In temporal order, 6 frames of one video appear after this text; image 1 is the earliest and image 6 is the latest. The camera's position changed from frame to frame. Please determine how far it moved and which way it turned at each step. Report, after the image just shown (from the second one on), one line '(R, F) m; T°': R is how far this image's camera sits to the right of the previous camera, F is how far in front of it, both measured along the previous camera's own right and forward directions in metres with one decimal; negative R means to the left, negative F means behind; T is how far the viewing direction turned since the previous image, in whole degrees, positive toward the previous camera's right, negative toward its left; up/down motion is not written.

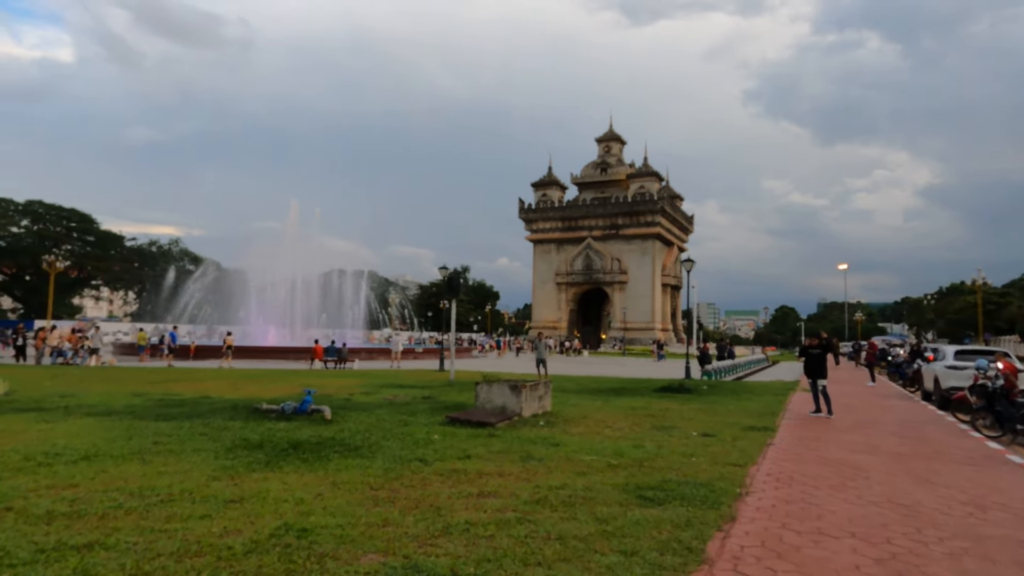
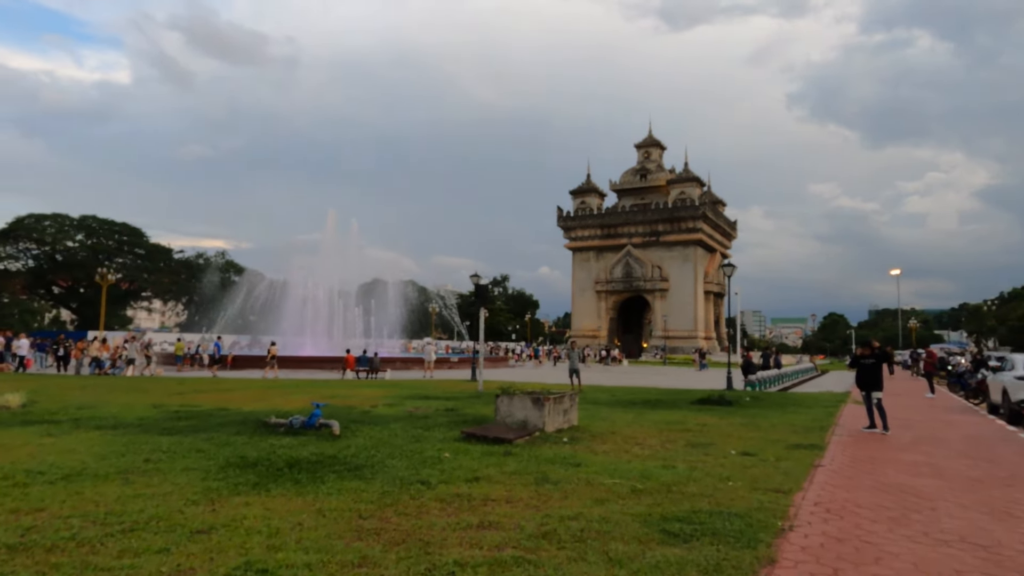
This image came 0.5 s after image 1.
(+0.3, +0.8) m; -4°
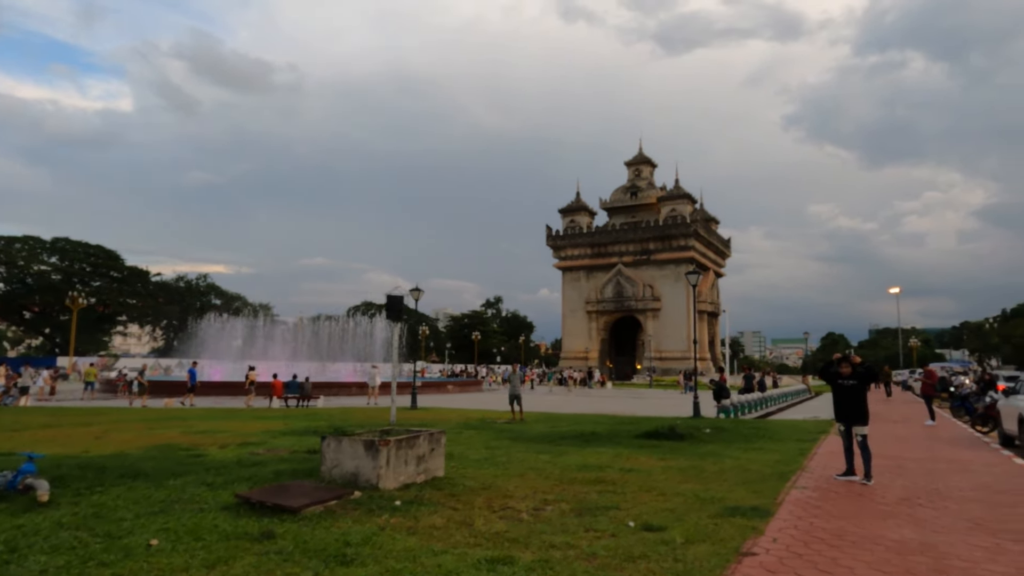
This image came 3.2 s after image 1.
(+2.1, +3.2) m; 0°
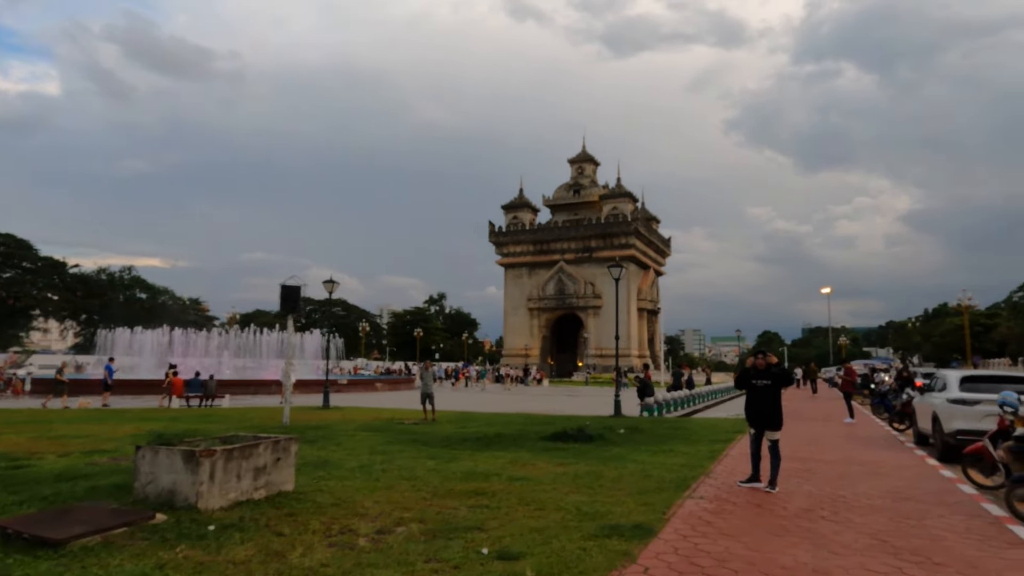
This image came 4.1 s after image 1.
(+0.9, +1.1) m; +5°
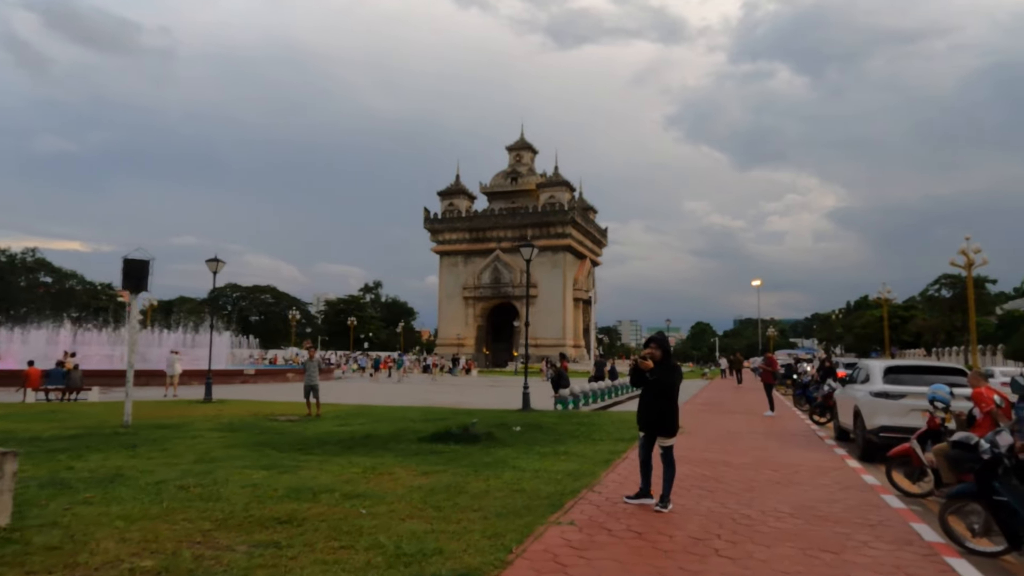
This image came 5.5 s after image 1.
(+1.1, +1.8) m; +5°
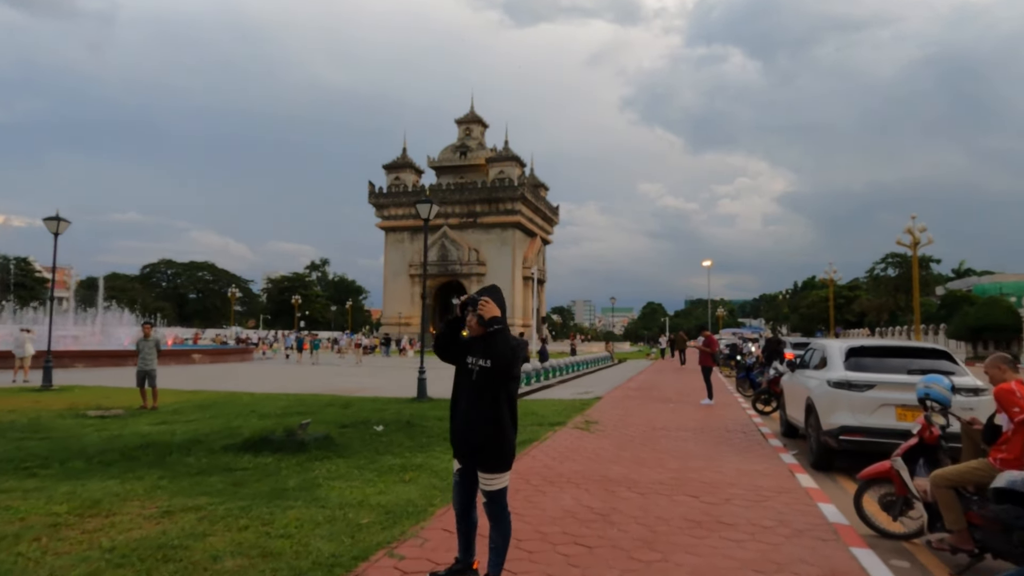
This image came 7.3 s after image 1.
(+1.4, +2.9) m; +4°
